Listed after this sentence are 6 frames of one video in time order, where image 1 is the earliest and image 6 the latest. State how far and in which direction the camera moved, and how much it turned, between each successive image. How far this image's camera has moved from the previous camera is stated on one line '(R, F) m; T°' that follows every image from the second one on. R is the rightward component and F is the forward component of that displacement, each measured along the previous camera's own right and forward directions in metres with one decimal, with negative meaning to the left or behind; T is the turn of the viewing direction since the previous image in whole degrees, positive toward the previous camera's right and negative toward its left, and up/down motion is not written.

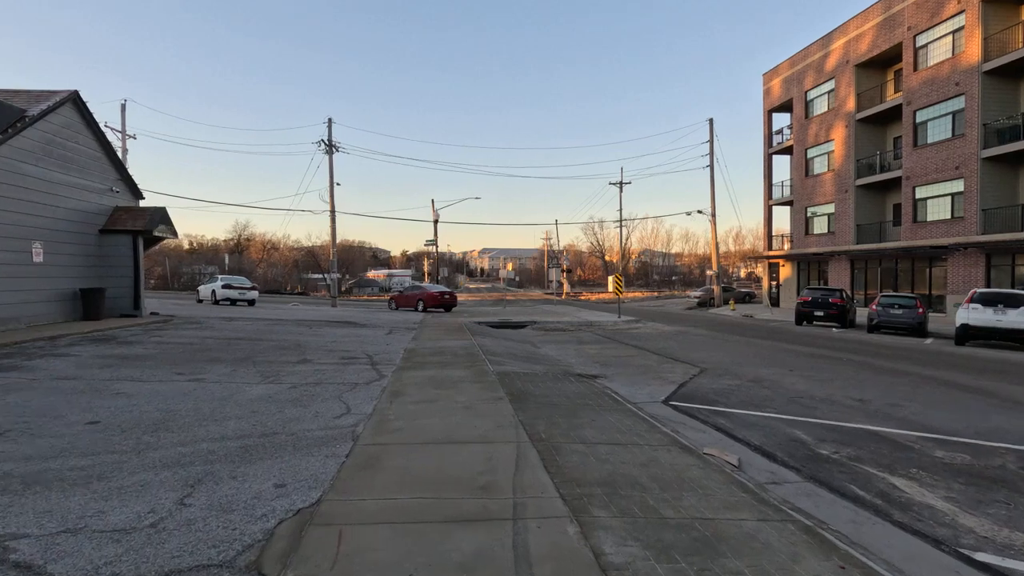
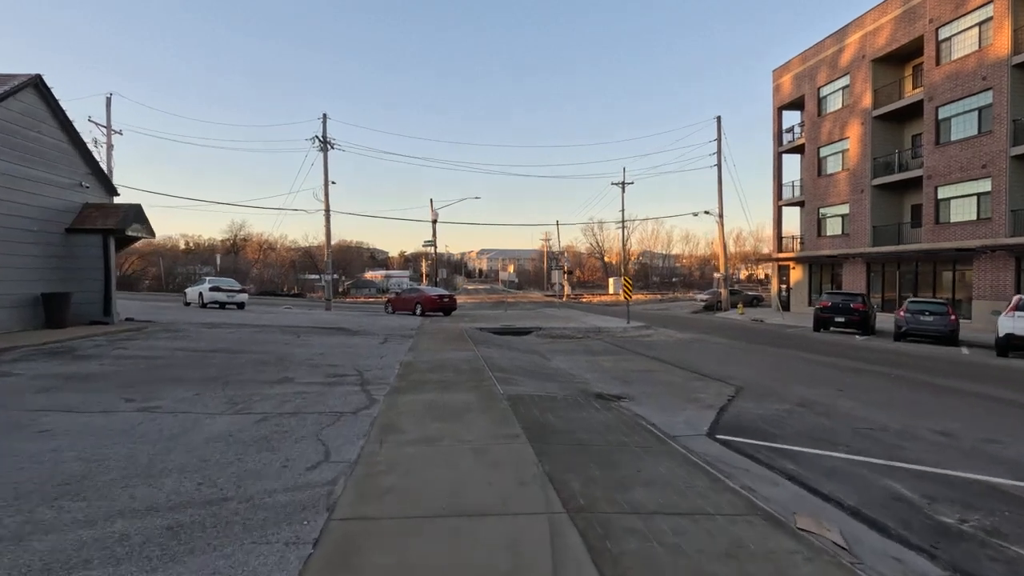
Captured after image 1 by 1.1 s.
(-0.3, +1.5) m; 0°
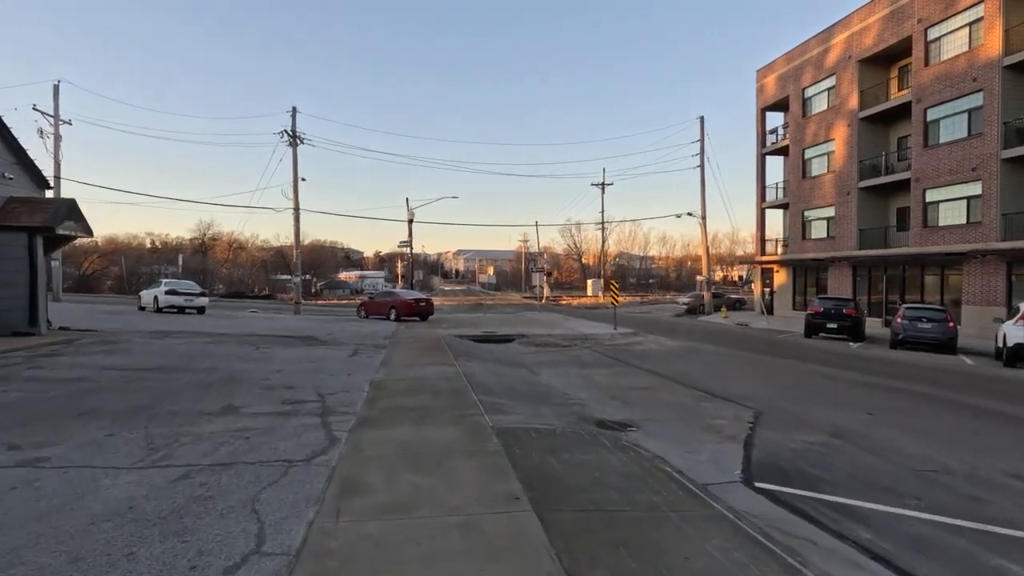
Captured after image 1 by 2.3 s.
(-0.2, +1.4) m; +2°
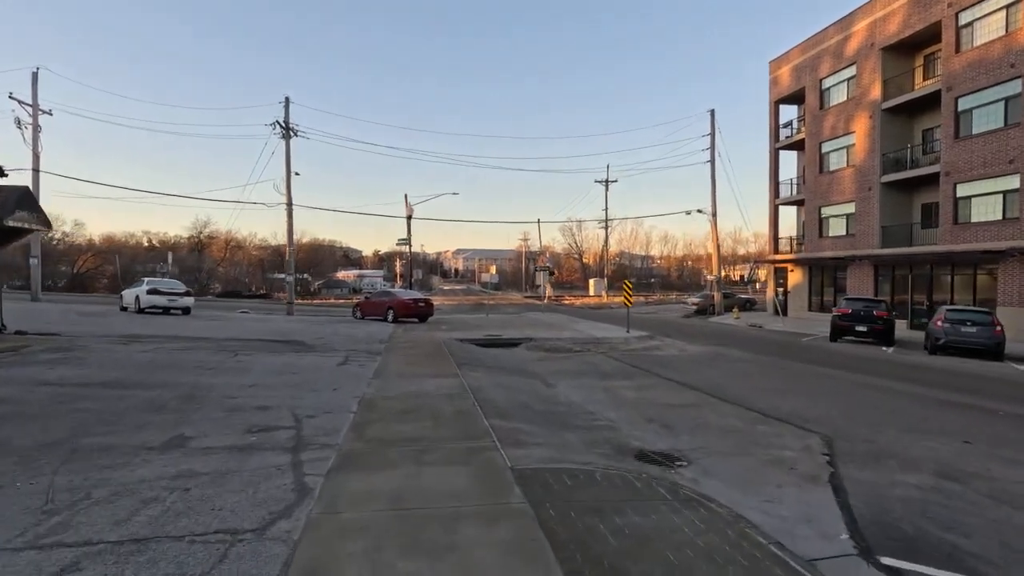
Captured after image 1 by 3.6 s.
(-0.3, +1.7) m; 0°
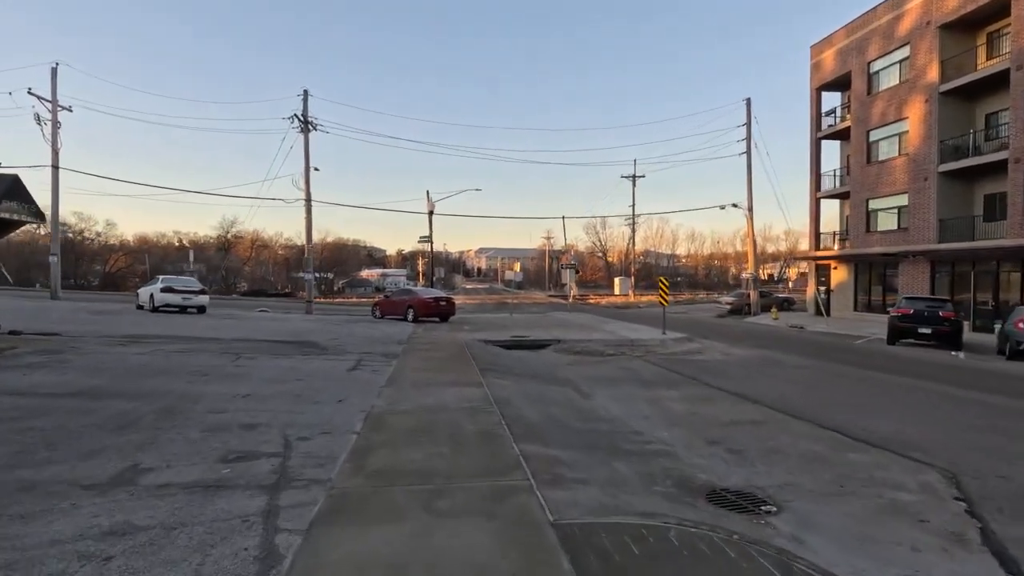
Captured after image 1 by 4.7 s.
(-0.2, +1.5) m; -2°
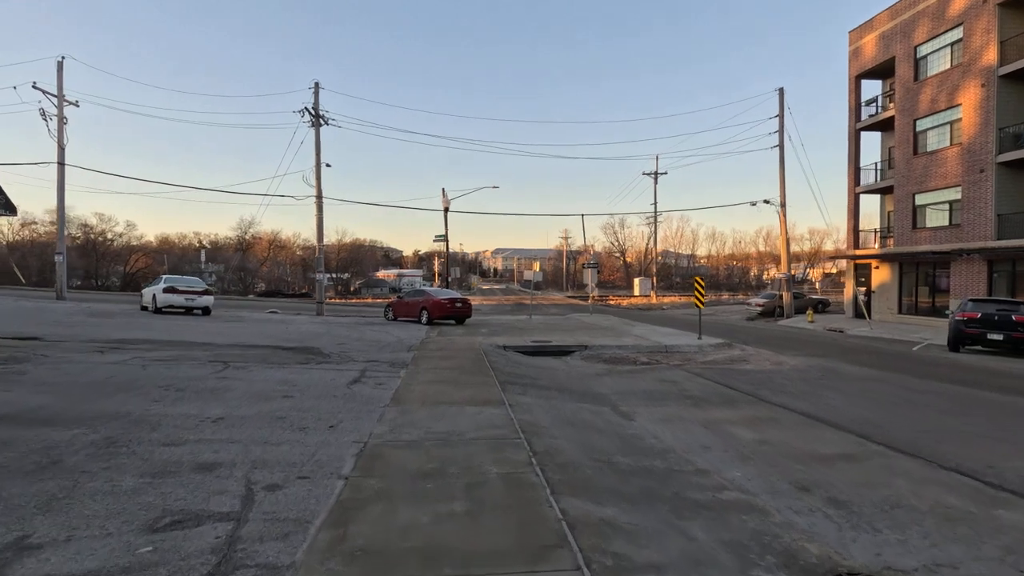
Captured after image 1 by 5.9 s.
(-0.2, +1.7) m; -2°
